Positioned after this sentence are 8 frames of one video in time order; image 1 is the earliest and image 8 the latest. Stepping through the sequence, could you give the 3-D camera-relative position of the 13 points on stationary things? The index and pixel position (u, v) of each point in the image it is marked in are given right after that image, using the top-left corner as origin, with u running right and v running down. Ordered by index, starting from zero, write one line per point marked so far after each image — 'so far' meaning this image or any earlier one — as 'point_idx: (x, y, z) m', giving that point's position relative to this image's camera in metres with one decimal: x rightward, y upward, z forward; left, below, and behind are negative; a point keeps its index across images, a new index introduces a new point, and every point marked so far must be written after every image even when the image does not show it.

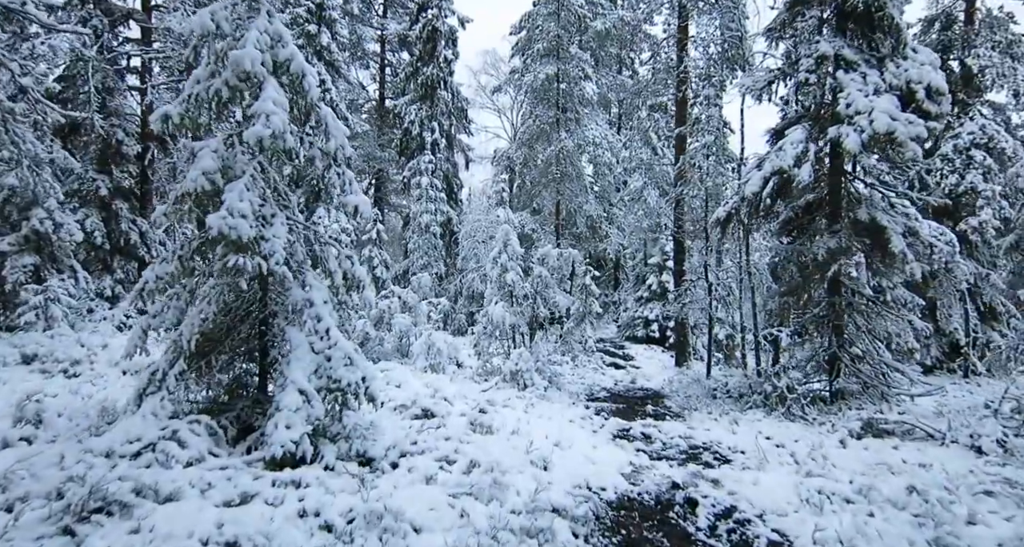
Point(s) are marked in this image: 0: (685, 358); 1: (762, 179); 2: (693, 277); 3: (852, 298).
0: (+5.4, -2.7, +17.5) m
1: (+5.1, +1.9, +11.3) m
2: (+5.2, -0.1, +16.0) m
3: (+6.9, -0.5, +11.2) m
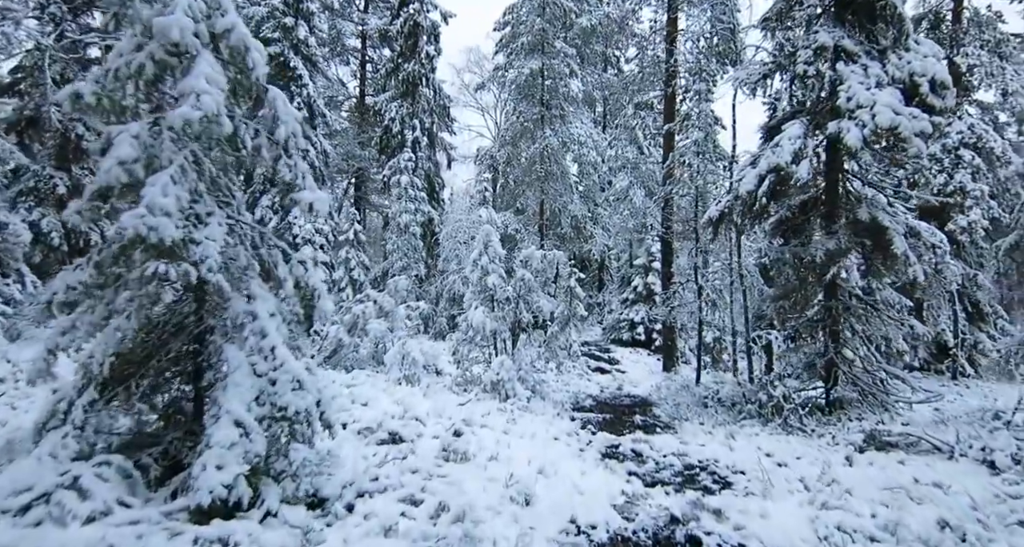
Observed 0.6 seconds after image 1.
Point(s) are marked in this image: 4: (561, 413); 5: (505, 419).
0: (+4.9, -2.7, +16.9) m
1: (+4.7, +1.9, +10.7) m
2: (+4.7, -0.2, +15.4) m
3: (+6.5, -0.5, +10.7) m
4: (+1.1, -3.0, +12.1) m
5: (-0.2, -2.5, +9.5) m
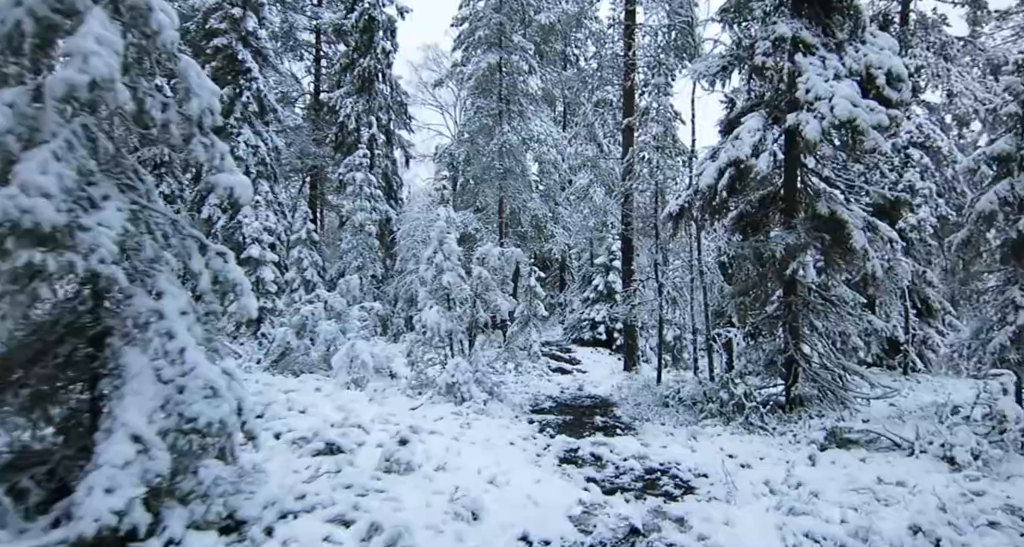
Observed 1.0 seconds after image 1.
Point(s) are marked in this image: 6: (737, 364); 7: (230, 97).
0: (+3.6, -2.7, +16.7) m
1: (+3.9, +1.9, +10.5) m
2: (+3.5, -0.1, +15.1) m
3: (+5.7, -0.5, +10.6) m
4: (+0.2, -3.0, +11.6) m
5: (-0.9, -2.4, +8.9) m
6: (+5.0, -2.0, +12.3) m
7: (-9.3, +5.9, +19.0) m
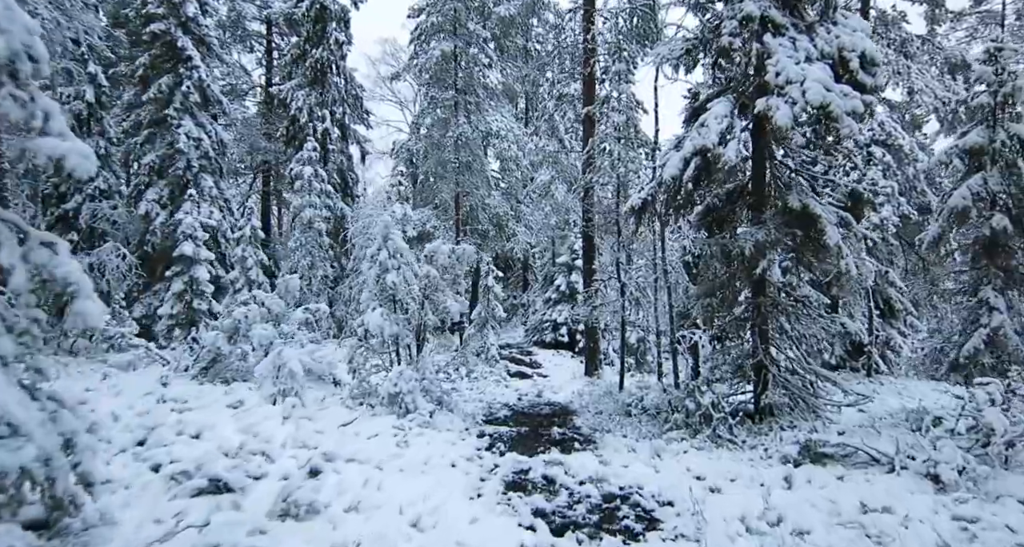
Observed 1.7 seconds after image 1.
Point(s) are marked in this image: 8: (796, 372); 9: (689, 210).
0: (+2.4, -2.6, +15.9) m
1: (+3.0, +2.0, +9.7) m
2: (+2.3, -0.1, +14.3) m
3: (+4.7, -0.4, +9.9) m
4: (-0.8, -3.0, +10.6) m
5: (-1.7, -2.4, +7.8) m
6: (+4.0, -2.0, +11.6) m
7: (-10.7, +5.9, +17.4) m
8: (+5.1, -1.7, +9.9) m
9: (+3.4, +1.2, +10.7) m
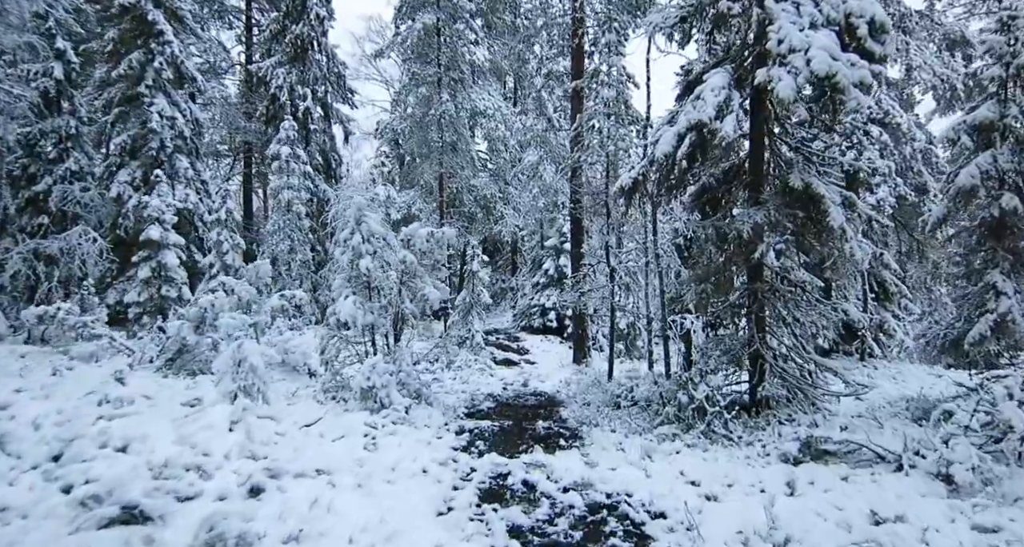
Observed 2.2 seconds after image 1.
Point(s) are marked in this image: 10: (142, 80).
0: (+2.0, -2.2, +15.3) m
1: (+2.6, +2.2, +9.0) m
2: (+2.0, +0.3, +13.6) m
3: (+4.4, -0.2, +9.3) m
4: (-1.1, -2.7, +10.0) m
5: (-2.0, -2.2, +7.2) m
6: (+3.6, -1.7, +11.0) m
7: (-11.1, +6.3, +16.4) m
8: (+4.7, -1.5, +9.3) m
9: (+3.1, +1.5, +10.0) m
10: (-11.2, +5.8, +16.6) m
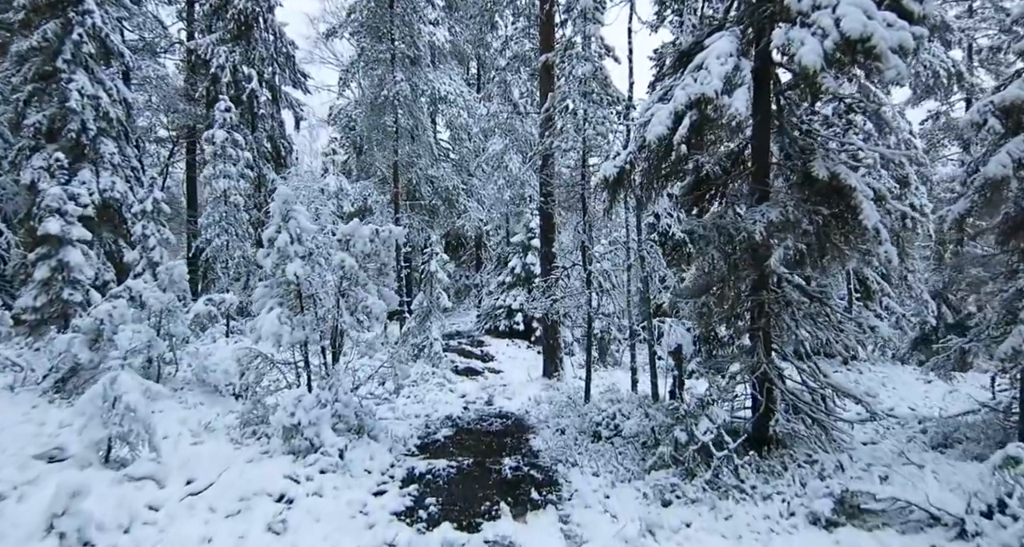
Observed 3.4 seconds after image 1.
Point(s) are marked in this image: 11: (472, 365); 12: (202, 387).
0: (+1.1, -2.3, +13.6) m
1: (+2.1, +2.1, +7.3) m
2: (+1.1, +0.2, +12.0) m
3: (+3.9, -0.3, +7.8) m
4: (-1.7, -2.8, +8.2) m
5: (-2.4, -2.4, +5.3) m
6: (+3.0, -1.8, +9.4) m
7: (-12.1, +6.2, +13.8) m
8: (+4.2, -1.6, +7.9) m
9: (+2.5, +1.4, +8.4) m
10: (-12.2, +5.8, +14.0) m
11: (-1.2, -2.7, +16.3) m
12: (-6.2, -2.3, +11.1) m
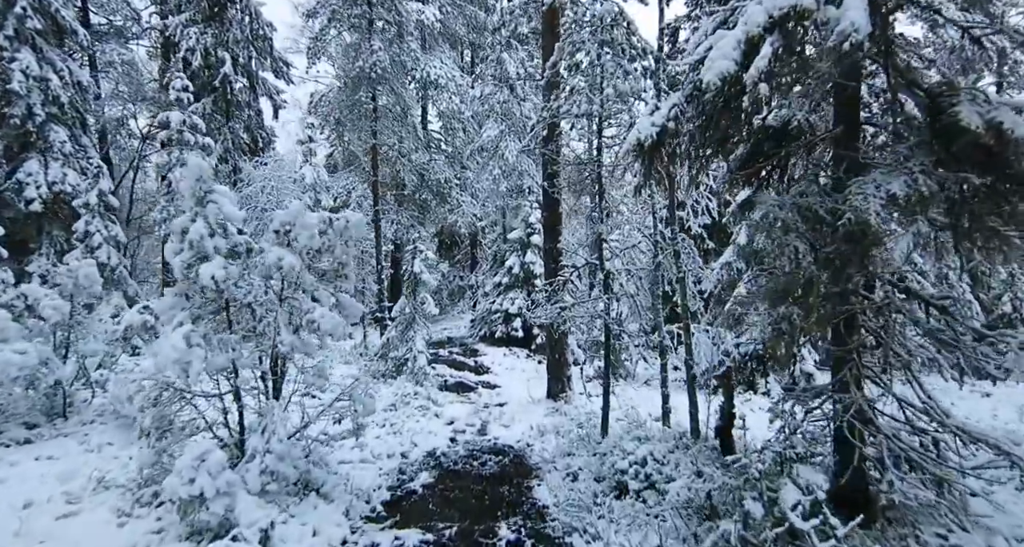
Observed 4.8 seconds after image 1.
0: (+1.0, -2.3, +11.3) m
1: (+2.1, +2.1, +5.0) m
2: (+1.1, +0.2, +9.7) m
3: (+3.8, -0.3, +5.5) m
4: (-1.7, -2.8, +5.8) m
5: (-2.4, -2.4, +3.0) m
6: (+3.0, -1.8, +7.2) m
7: (-12.2, +6.2, +11.4) m
8: (+4.2, -1.6, +5.6) m
9: (+2.4, +1.4, +6.1) m
10: (-12.3, +5.7, +11.7) m
11: (-1.2, -2.7, +14.0) m
12: (-6.3, -2.3, +8.8) m
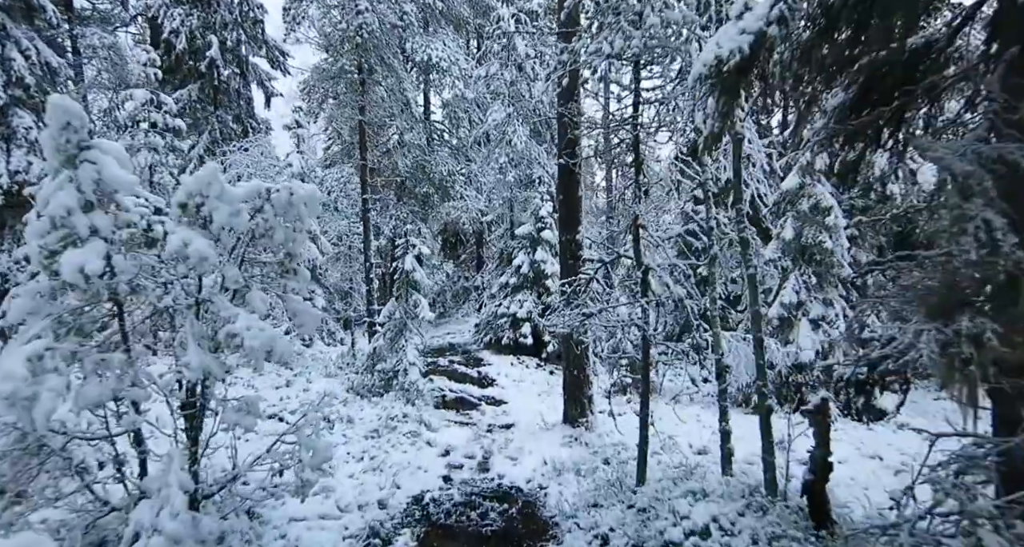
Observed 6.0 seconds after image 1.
0: (+1.1, -2.2, +9.2) m
1: (+2.1, +2.1, +2.9) m
2: (+1.2, +0.3, +7.6) m
3: (+3.9, -0.2, +3.4) m
4: (-1.6, -2.8, +3.8) m
5: (-2.4, -2.3, +1.0) m
6: (+3.0, -1.7, +5.1) m
7: (-12.0, +6.2, +9.6) m
8: (+4.2, -1.5, +3.5) m
9: (+2.5, +1.4, +4.0) m
10: (-12.1, +5.8, +9.8) m
11: (-1.0, -2.7, +12.0) m
12: (-6.2, -2.3, +6.8) m
